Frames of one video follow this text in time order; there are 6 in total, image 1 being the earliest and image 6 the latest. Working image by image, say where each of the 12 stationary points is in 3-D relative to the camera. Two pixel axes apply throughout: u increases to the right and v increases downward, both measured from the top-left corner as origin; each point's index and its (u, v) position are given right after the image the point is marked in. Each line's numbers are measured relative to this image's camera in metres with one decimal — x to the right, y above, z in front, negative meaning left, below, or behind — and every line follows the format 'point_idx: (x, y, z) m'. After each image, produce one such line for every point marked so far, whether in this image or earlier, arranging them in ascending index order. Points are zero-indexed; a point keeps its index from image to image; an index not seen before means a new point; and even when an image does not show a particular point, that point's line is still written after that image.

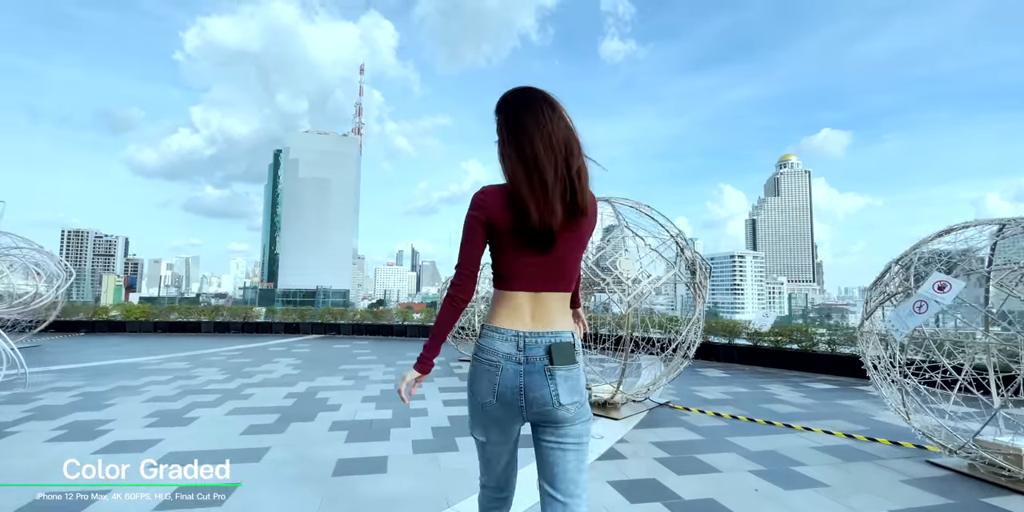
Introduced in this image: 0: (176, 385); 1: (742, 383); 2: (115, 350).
0: (-4.3, -1.7, +6.3) m
1: (+3.2, -1.8, +6.7) m
2: (-8.1, -2.0, +10.1) m
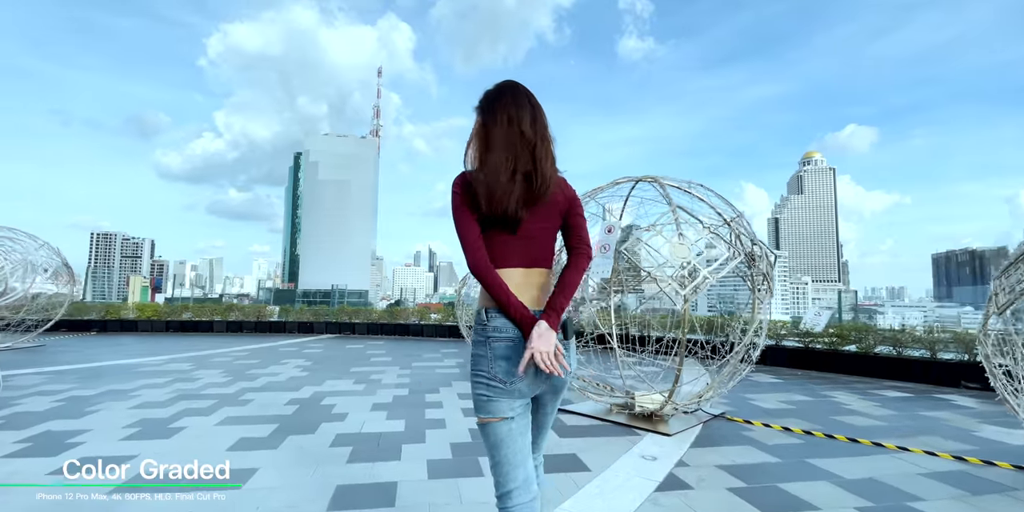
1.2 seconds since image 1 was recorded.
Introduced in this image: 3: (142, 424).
0: (-4.0, -1.6, +5.8) m
1: (+3.5, -1.6, +5.9) m
2: (-7.7, -1.9, +9.7) m
3: (-3.2, -1.5, +4.3) m
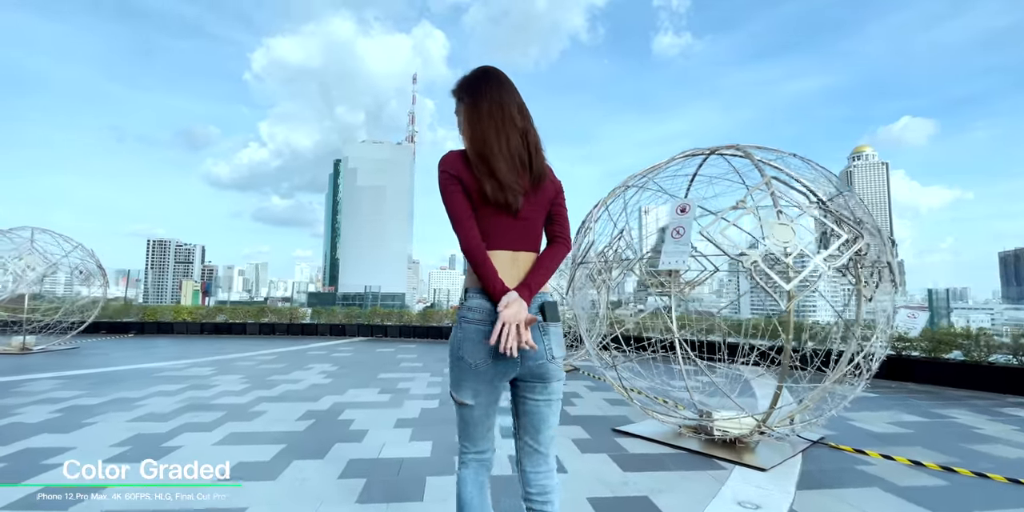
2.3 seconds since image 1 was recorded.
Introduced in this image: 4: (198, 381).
0: (-3.6, -1.5, +5.3) m
1: (+4.0, -1.5, +4.9) m
2: (-6.9, -1.9, +9.4) m
3: (-2.9, -1.4, +3.8) m
4: (-4.0, -1.6, +6.2) m
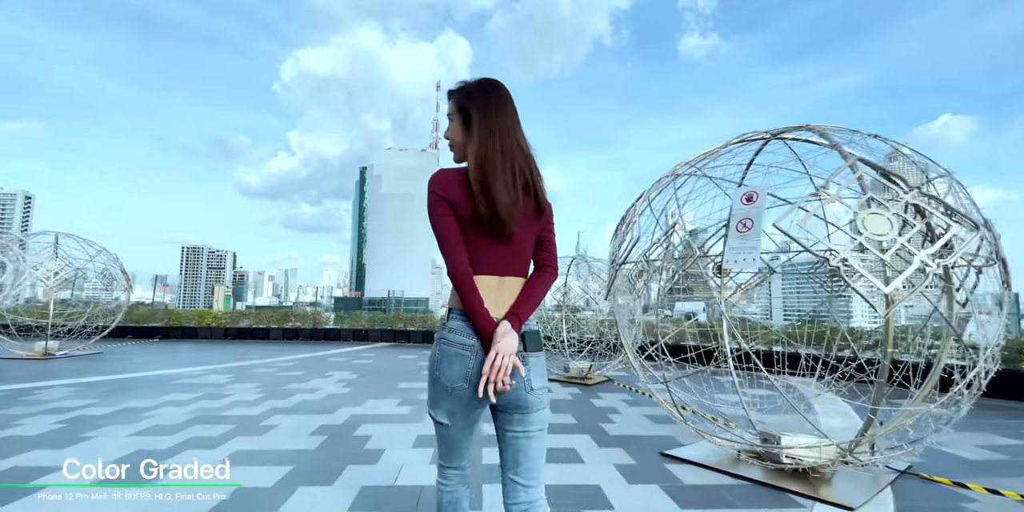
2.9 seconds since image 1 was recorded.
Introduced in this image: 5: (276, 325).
0: (-3.2, -1.5, +5.0) m
1: (+4.2, -1.5, +4.3) m
2: (-6.4, -2.0, +9.3) m
3: (-2.7, -1.4, +3.4) m
4: (-3.6, -1.6, +5.9) m
5: (-7.0, -2.1, +14.6) m
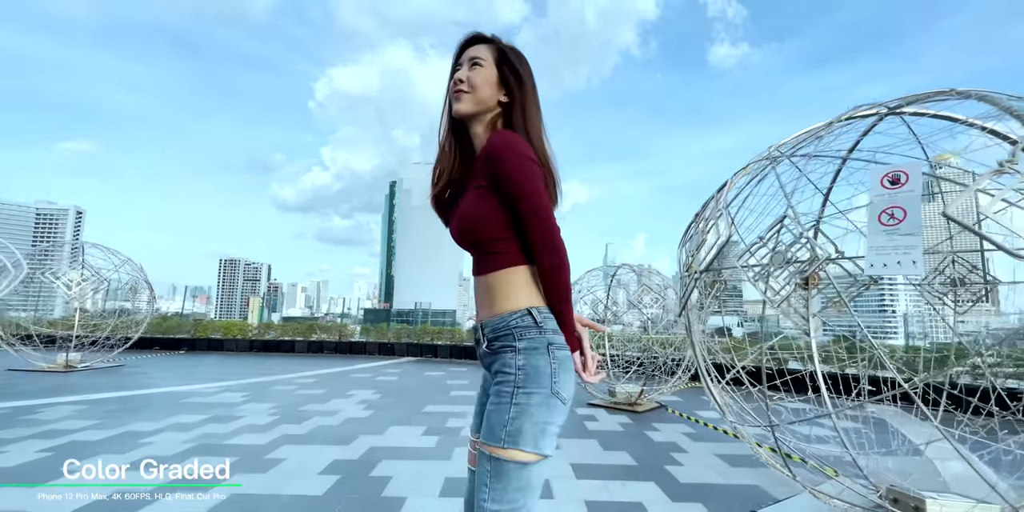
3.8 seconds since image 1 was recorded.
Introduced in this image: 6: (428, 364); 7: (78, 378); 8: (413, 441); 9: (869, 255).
0: (-2.9, -1.6, +4.5) m
1: (+4.6, -1.6, +3.3) m
2: (-5.8, -2.1, +8.9) m
3: (-2.4, -1.4, +2.9) m
4: (-3.2, -1.7, +5.4) m
5: (-6.1, -2.4, +14.2) m
6: (-1.8, -2.4, +10.8) m
7: (-7.1, -2.0, +8.0) m
8: (-0.9, -1.6, +4.2) m
9: (+1.5, 0.0, +2.1) m
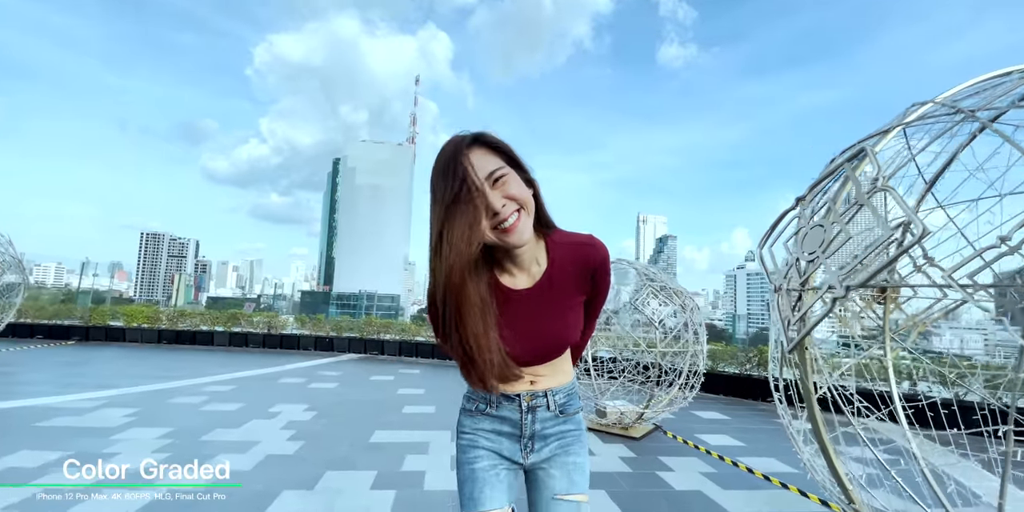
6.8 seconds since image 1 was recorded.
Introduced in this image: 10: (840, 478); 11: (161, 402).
0: (-3.0, -1.4, +3.1) m
1: (+4.5, -1.7, +2.7) m
2: (-6.4, -1.7, +7.2) m
3: (-2.3, -1.3, +1.5) m
4: (-3.4, -1.5, +4.0) m
5: (-7.3, -1.8, +12.4) m
6: (-2.7, -2.1, +9.5) m
7: (-7.6, -1.5, +6.1) m
8: (-0.9, -1.5, +3.0) m
9: (+1.7, -0.1, +1.2) m
10: (+1.4, -0.9, +2.1) m
11: (-3.9, -1.6, +5.4) m
